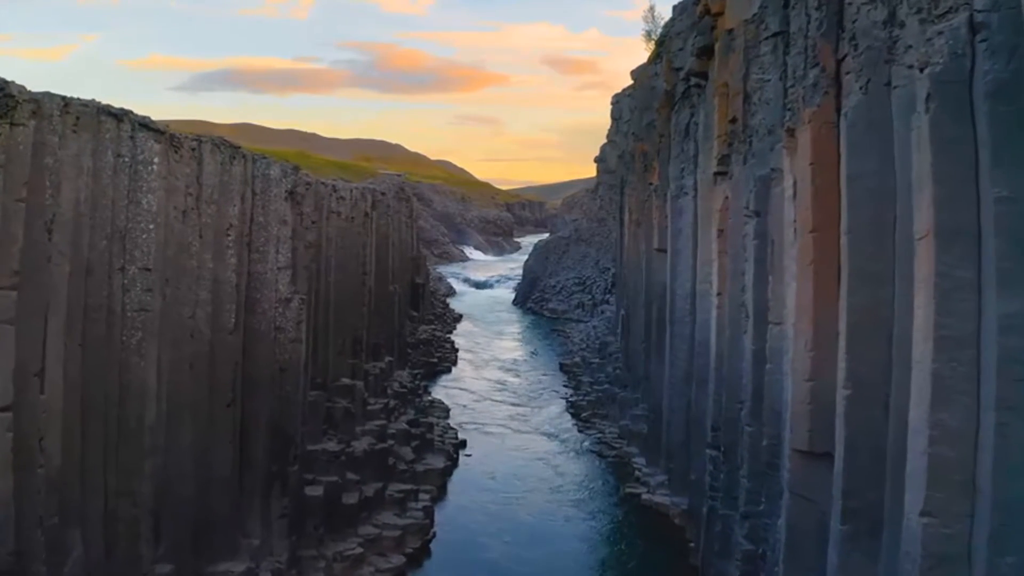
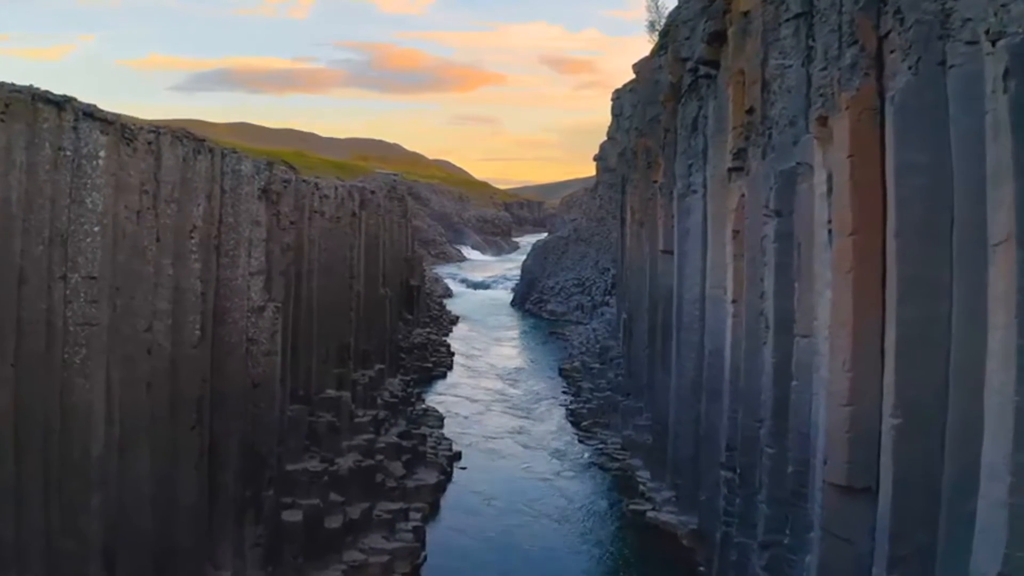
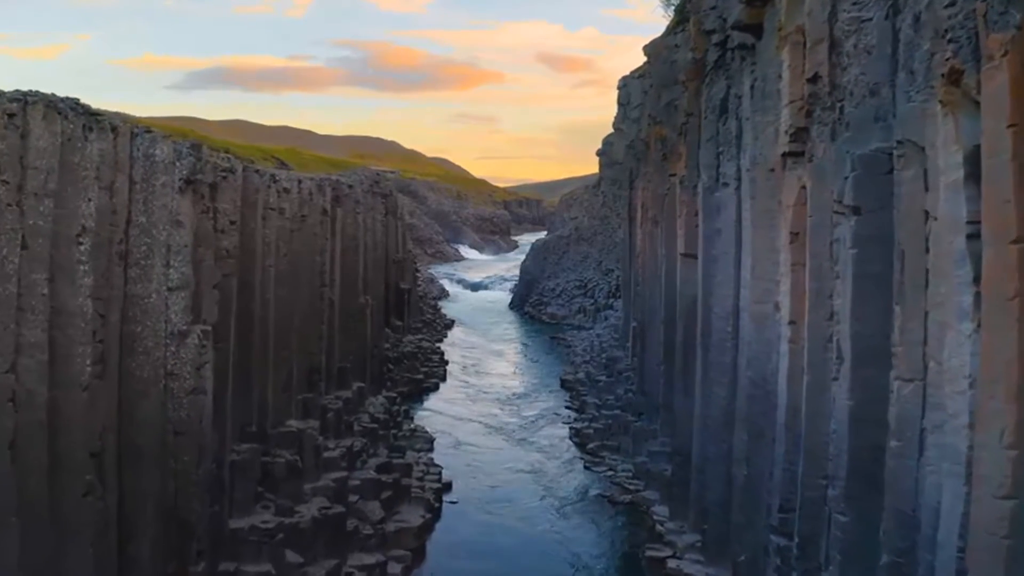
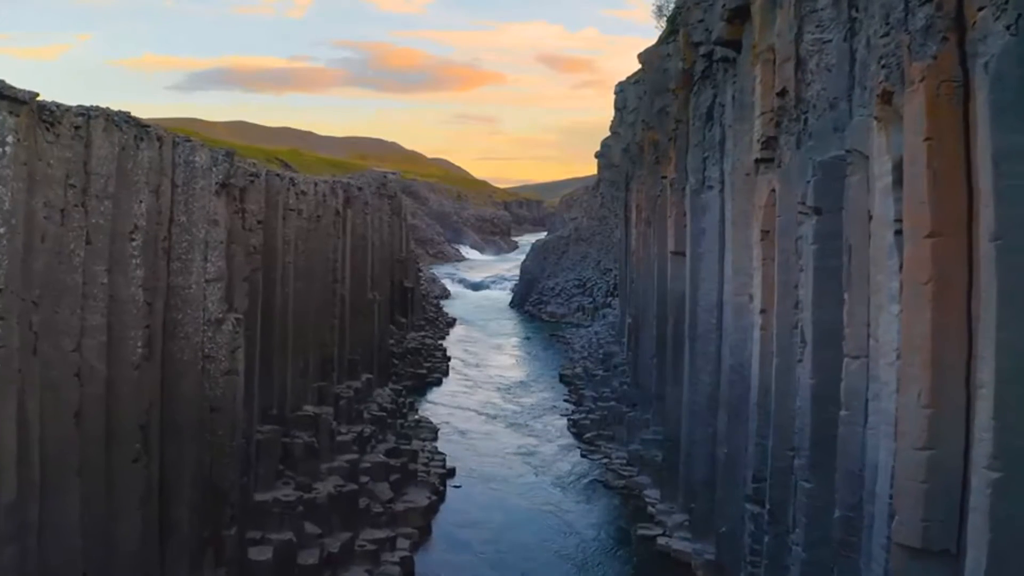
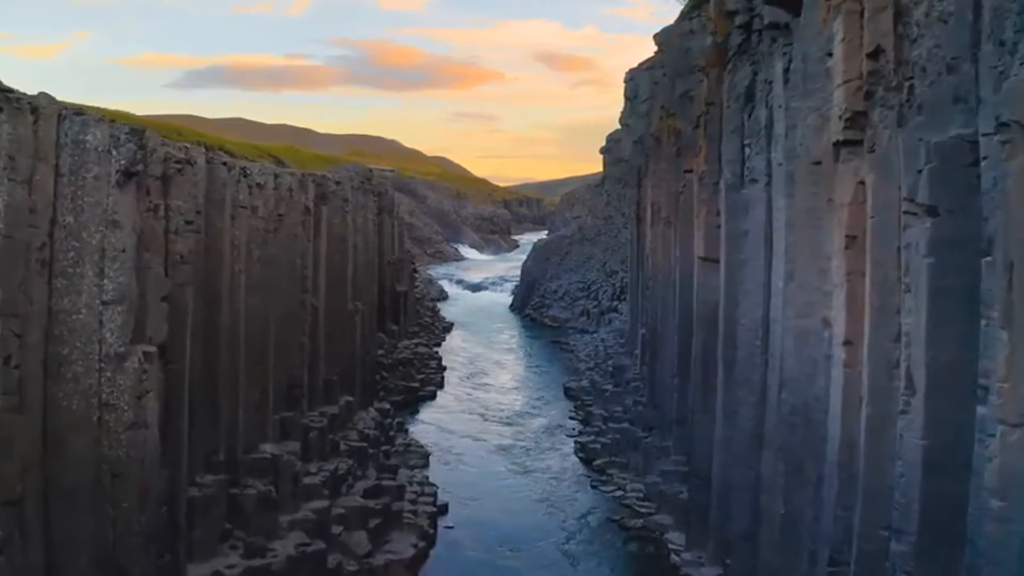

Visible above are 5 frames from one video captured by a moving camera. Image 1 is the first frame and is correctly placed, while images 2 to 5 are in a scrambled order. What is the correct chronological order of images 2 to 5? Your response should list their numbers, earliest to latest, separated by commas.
2, 4, 3, 5
